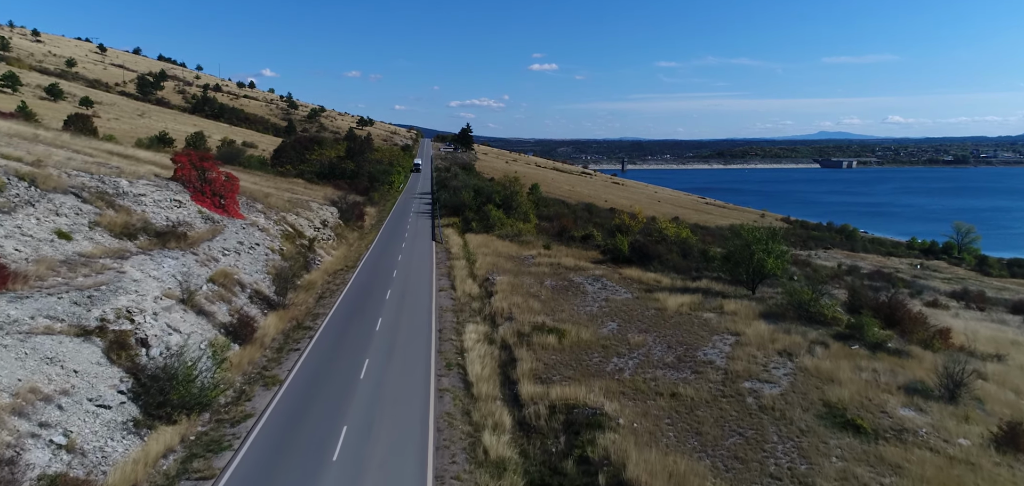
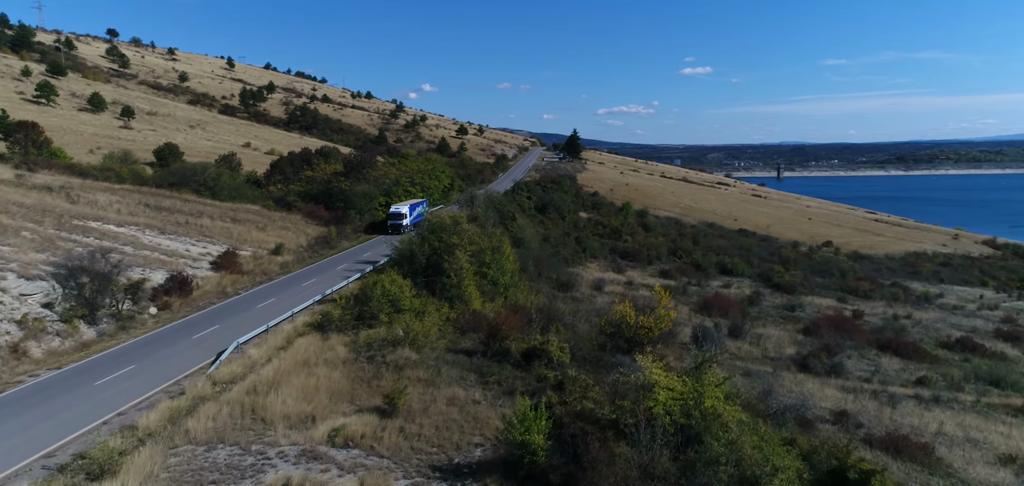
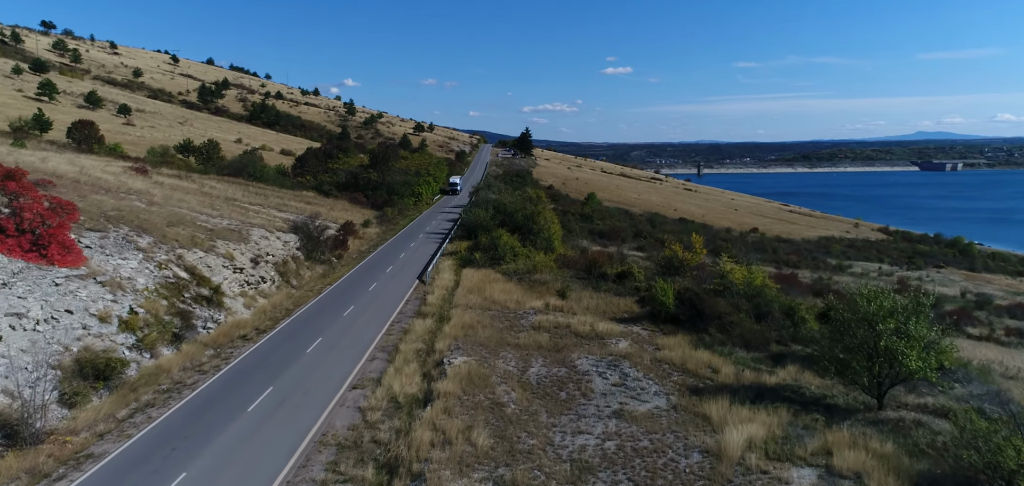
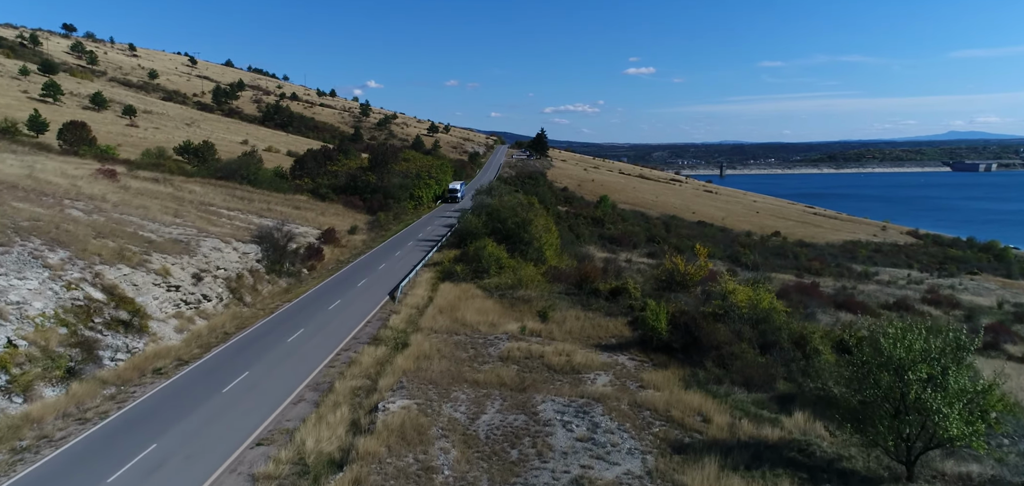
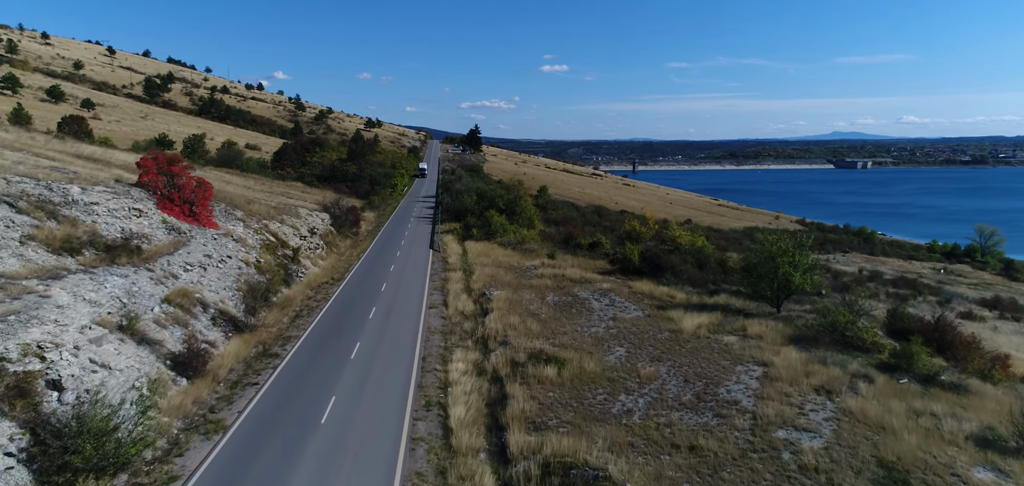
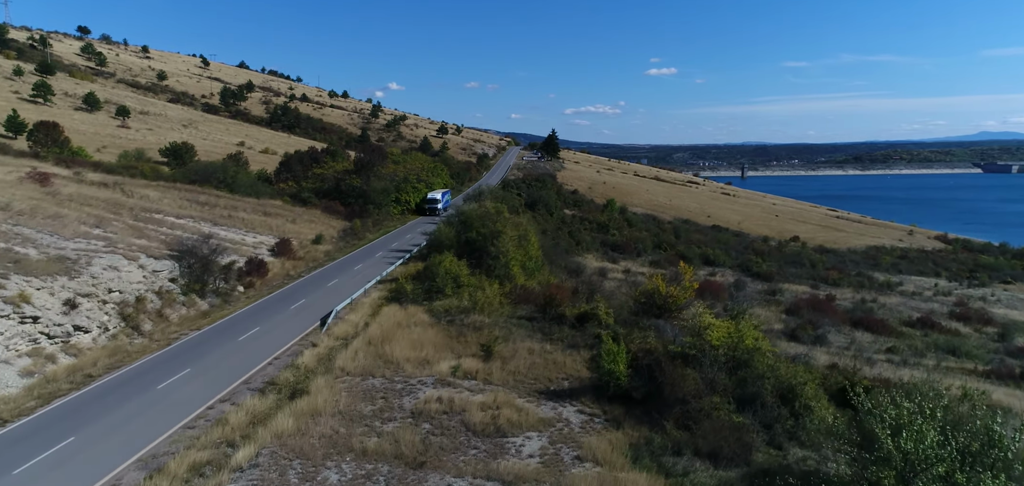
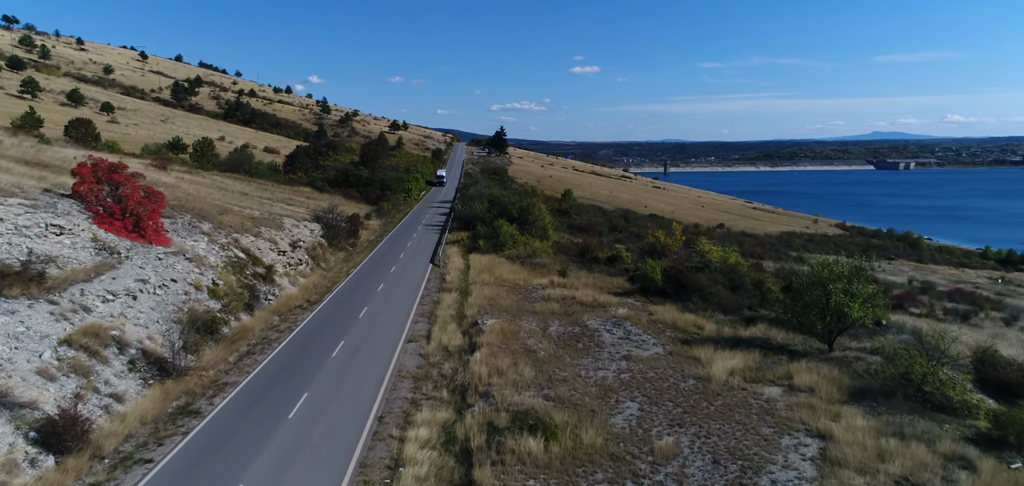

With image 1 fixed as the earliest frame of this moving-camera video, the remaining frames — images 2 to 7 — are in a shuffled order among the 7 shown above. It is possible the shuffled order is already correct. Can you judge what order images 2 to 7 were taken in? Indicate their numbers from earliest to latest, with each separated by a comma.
5, 7, 3, 4, 6, 2
